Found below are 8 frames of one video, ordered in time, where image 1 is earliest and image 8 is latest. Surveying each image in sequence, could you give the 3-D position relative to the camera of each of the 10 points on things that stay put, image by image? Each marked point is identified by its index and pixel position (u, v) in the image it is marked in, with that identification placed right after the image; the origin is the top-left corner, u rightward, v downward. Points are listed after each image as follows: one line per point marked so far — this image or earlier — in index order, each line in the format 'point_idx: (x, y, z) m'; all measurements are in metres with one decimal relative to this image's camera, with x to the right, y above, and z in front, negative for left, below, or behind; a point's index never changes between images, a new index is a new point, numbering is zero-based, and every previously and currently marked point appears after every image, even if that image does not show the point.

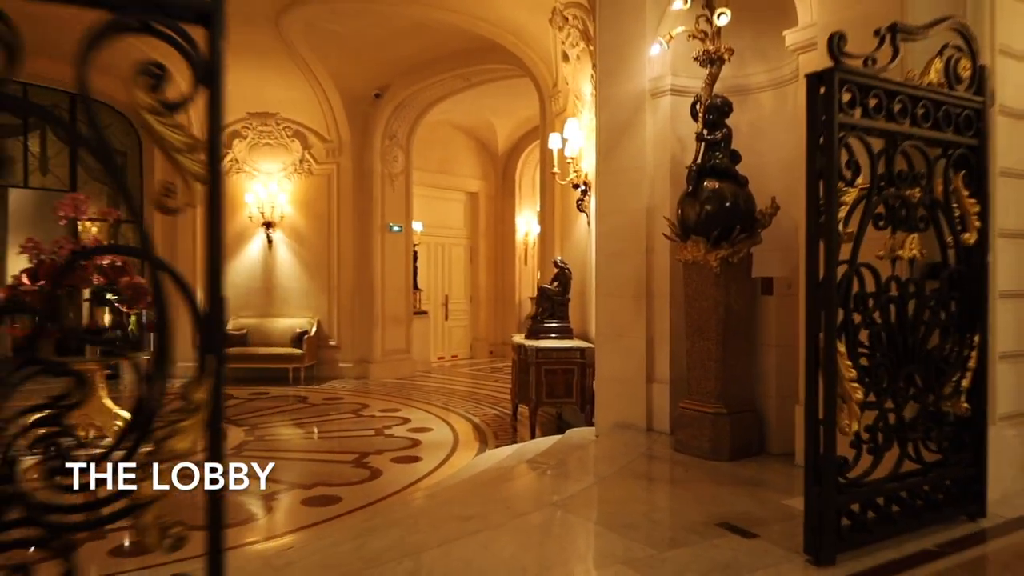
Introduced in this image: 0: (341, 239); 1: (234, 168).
0: (-2.4, +0.7, +10.0) m
1: (-4.0, +1.7, +10.1) m
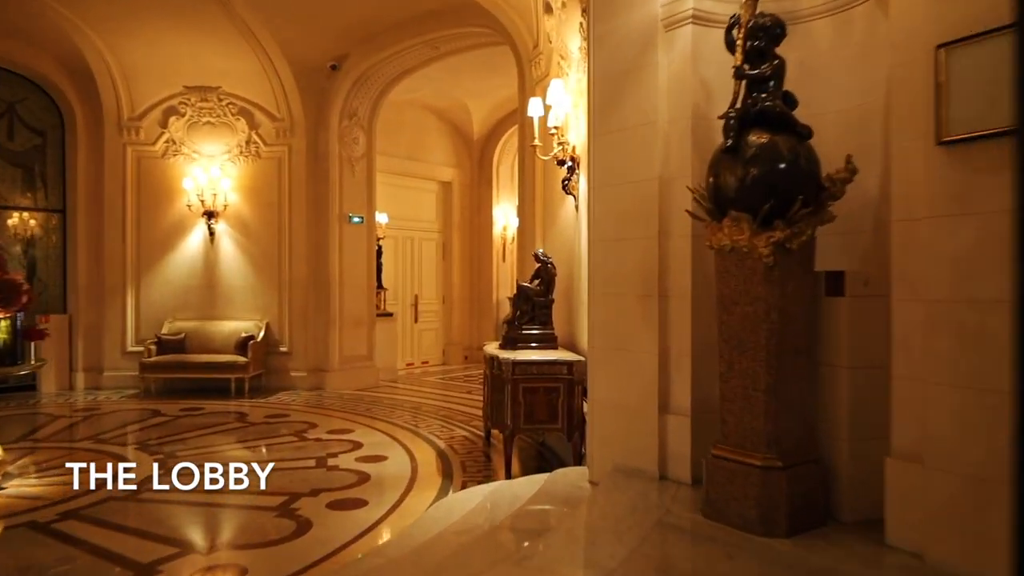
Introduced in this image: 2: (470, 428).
0: (-2.7, +0.7, +8.8) m
1: (-4.3, +1.7, +8.8) m
2: (-0.4, -1.3, +6.6) m
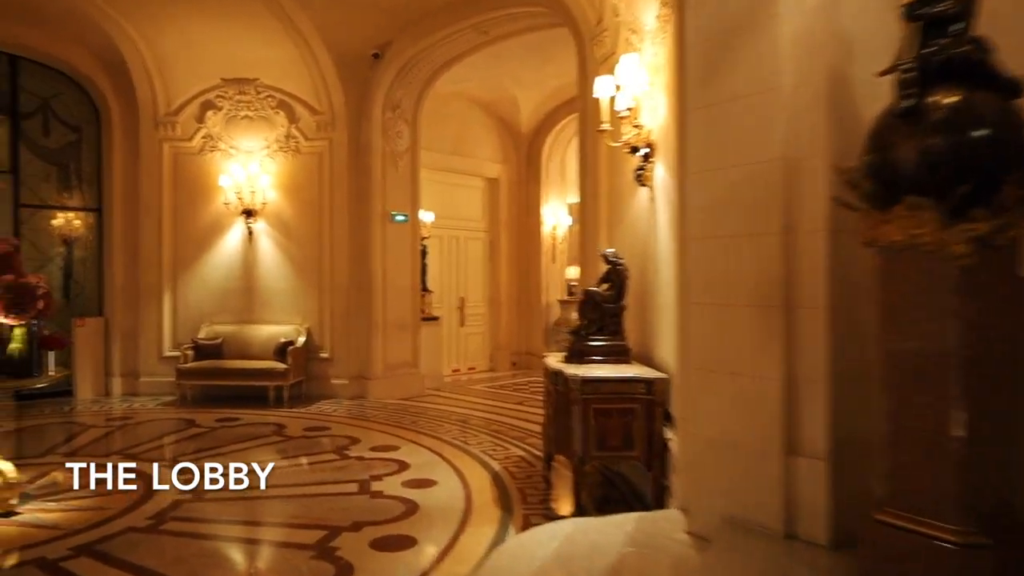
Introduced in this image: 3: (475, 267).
0: (-2.1, +0.7, +8.3) m
1: (-3.6, +1.7, +8.5) m
2: (+0.1, -1.3, +6.0) m
3: (-0.6, +0.3, +10.7) m
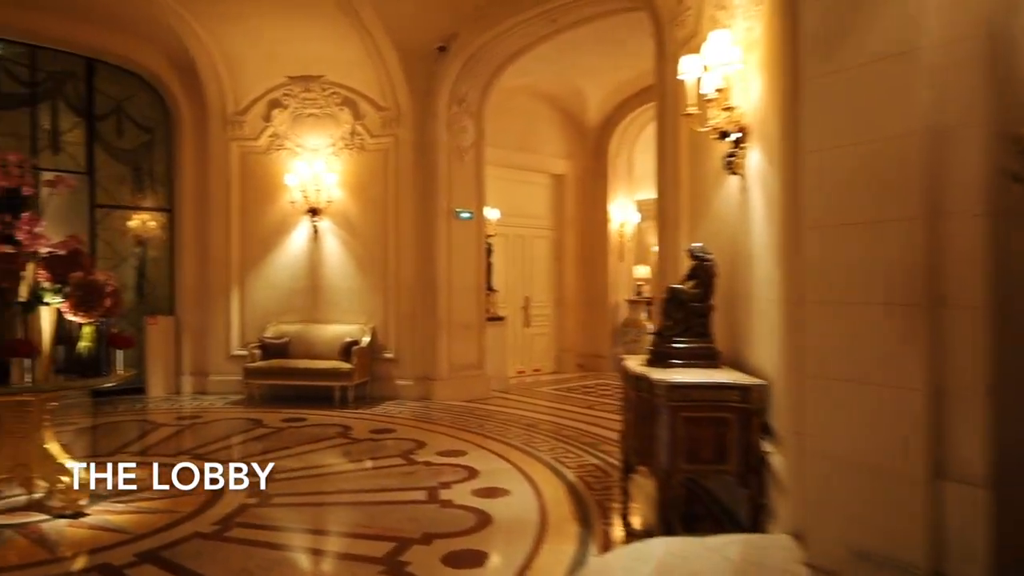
0: (-1.3, +0.7, +8.2) m
1: (-2.8, +1.7, +8.4) m
2: (+0.7, -1.3, +5.6) m
3: (+0.4, +0.3, +10.5) m
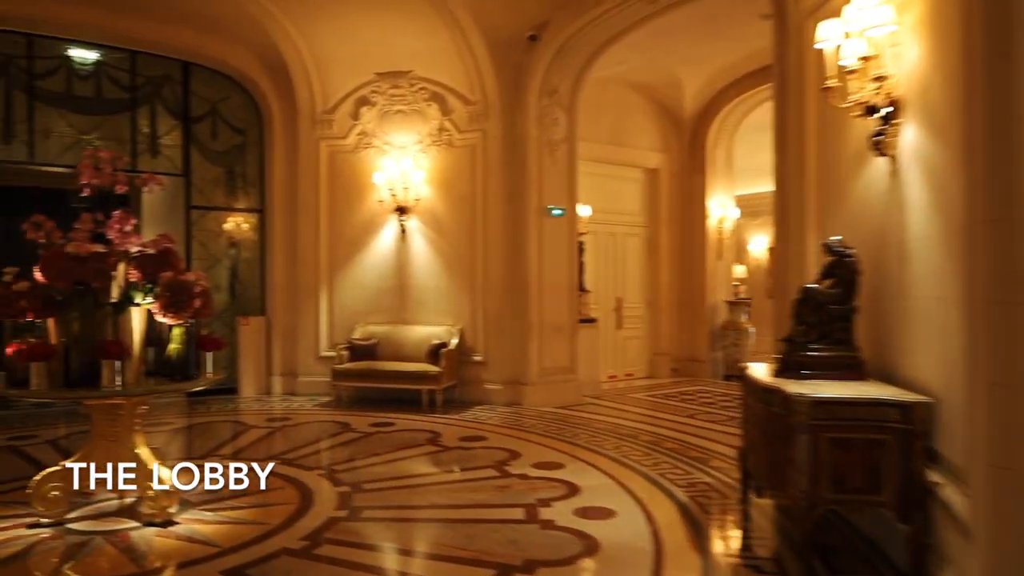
0: (-0.3, +0.7, +7.9) m
1: (-1.8, +1.7, +8.3) m
2: (+1.4, -1.3, +5.1) m
3: (+1.7, +0.3, +10.0) m
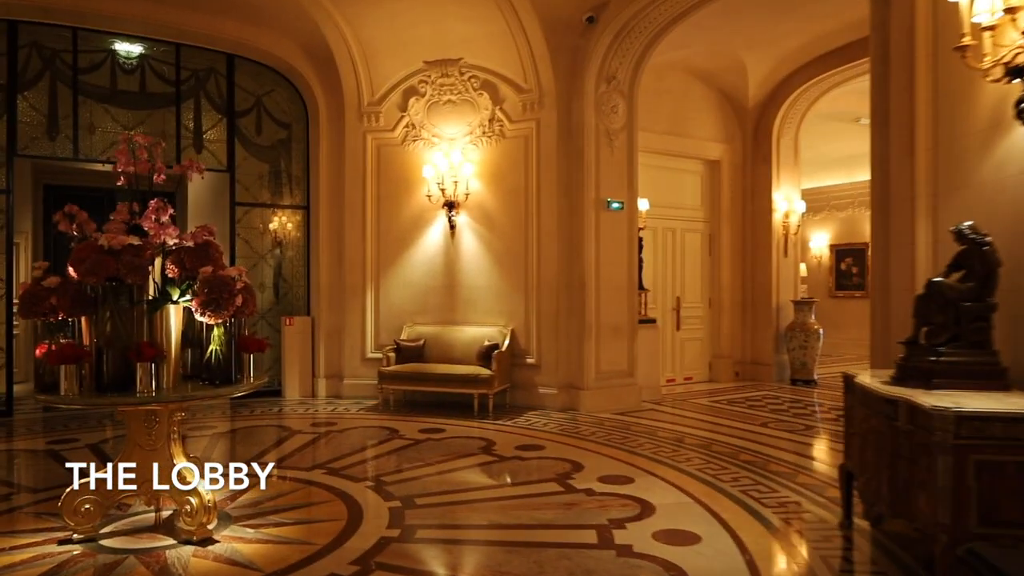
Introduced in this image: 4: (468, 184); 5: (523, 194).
0: (+0.3, +0.7, +7.5) m
1: (-1.1, +1.7, +8.0) m
2: (+1.9, -1.3, +4.6) m
3: (+2.4, +0.3, +9.4) m
4: (-0.5, +1.1, +7.8) m
5: (+0.1, +1.0, +7.6) m
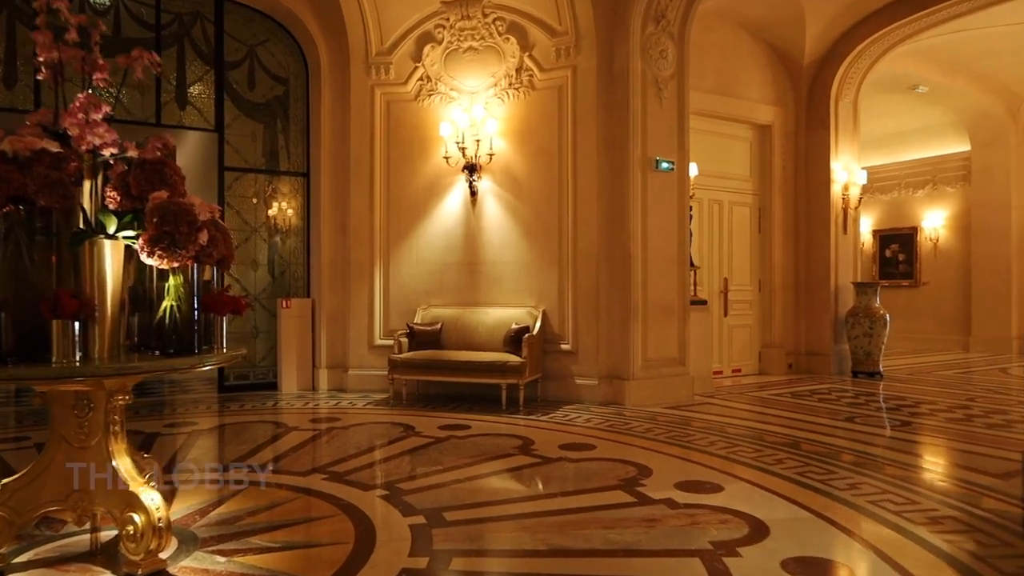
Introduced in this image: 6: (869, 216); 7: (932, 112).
0: (+0.6, +0.9, +6.4) m
1: (-0.8, +1.9, +6.9) m
2: (+2.1, -1.1, +3.5) m
3: (+2.7, +0.6, +8.3) m
4: (-0.2, +1.4, +6.8) m
5: (+0.4, +1.2, +6.5) m
6: (+6.8, +1.4, +13.6) m
7: (+7.0, +2.9, +11.8) m
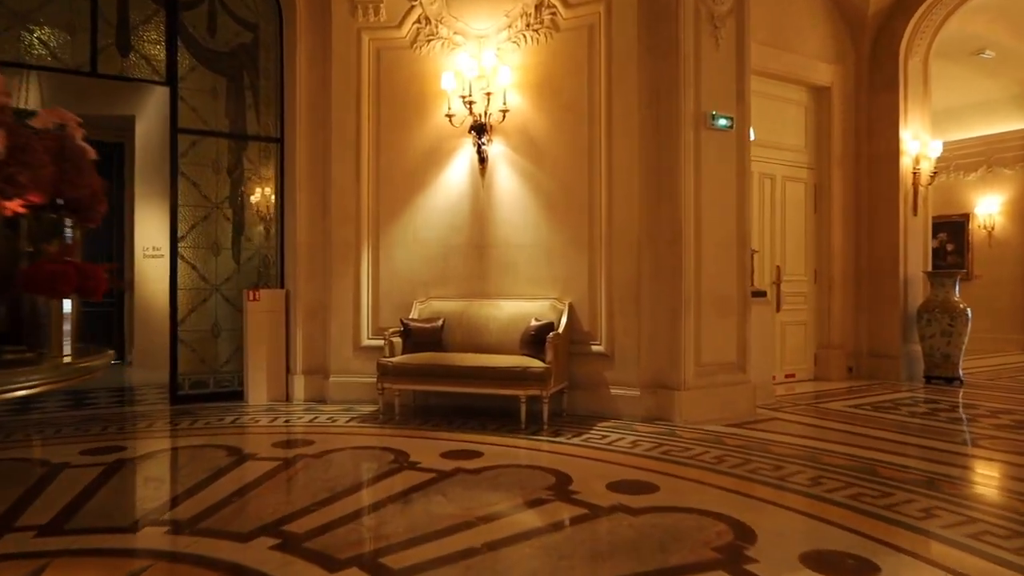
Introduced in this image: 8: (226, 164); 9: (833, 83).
0: (+0.7, +1.0, +5.1) m
1: (-0.7, +2.0, +5.7) m
2: (+2.3, -1.0, +2.3) m
3: (+2.8, +0.7, +7.1) m
4: (-0.1, +1.5, +5.5) m
5: (+0.5, +1.3, +5.3) m
6: (+7.0, +1.5, +12.3) m
7: (+7.1, +3.0, +10.6) m
8: (-2.4, +1.2, +6.0) m
9: (+3.2, +2.1, +7.2) m
